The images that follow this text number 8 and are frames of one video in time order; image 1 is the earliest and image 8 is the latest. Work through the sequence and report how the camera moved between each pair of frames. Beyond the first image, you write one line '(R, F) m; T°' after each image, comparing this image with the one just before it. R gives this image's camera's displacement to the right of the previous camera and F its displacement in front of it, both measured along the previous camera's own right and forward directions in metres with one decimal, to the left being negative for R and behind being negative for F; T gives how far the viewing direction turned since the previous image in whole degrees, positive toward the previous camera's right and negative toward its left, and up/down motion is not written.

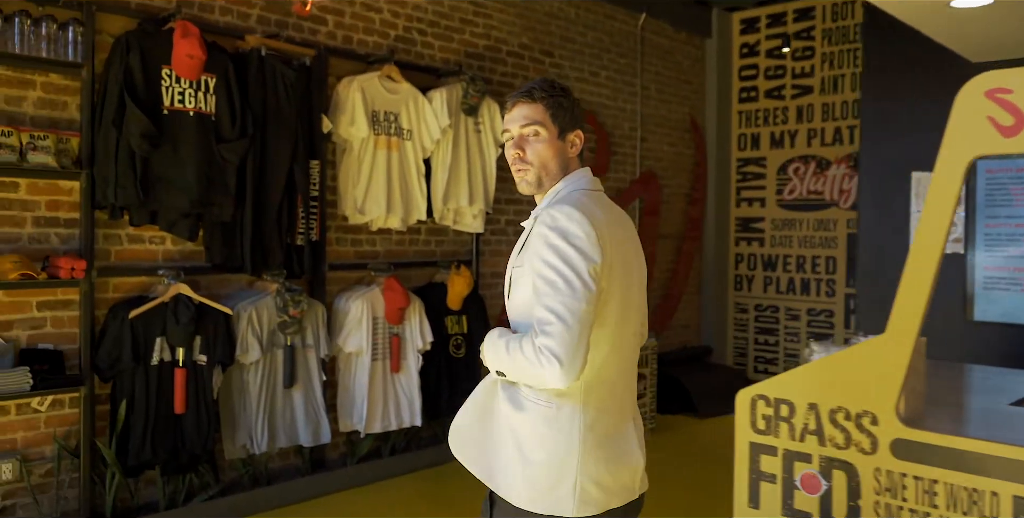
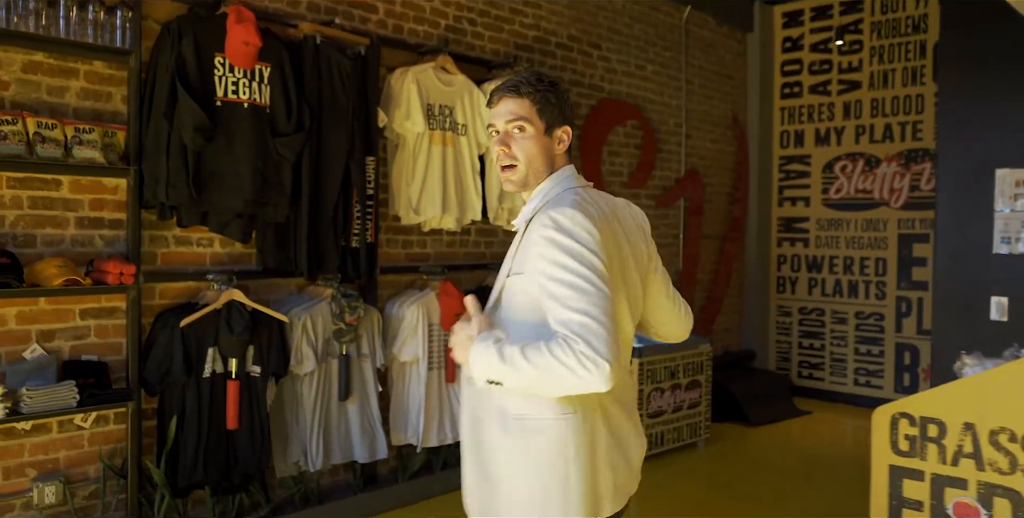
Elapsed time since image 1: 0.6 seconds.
(-0.3, +0.3) m; 0°
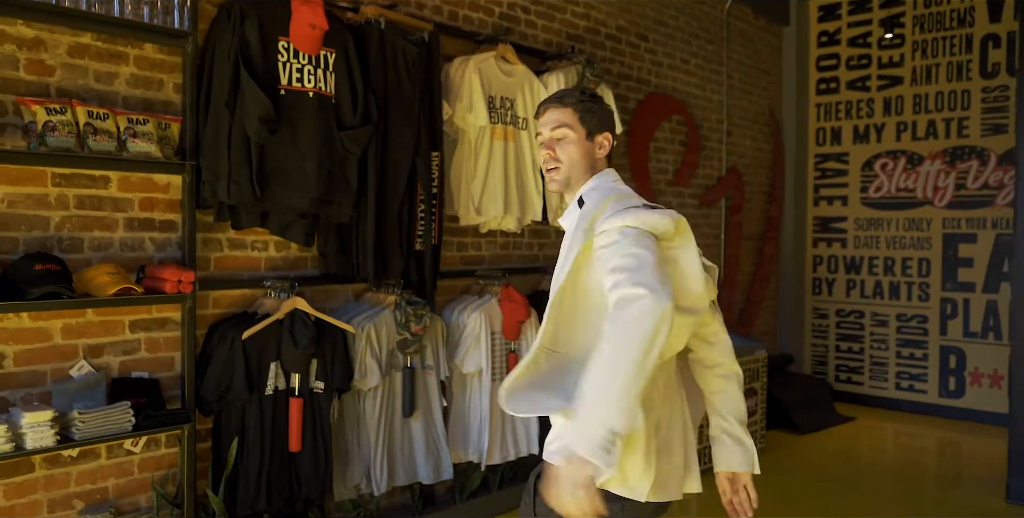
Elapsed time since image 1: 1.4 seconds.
(-0.4, +0.3) m; +2°
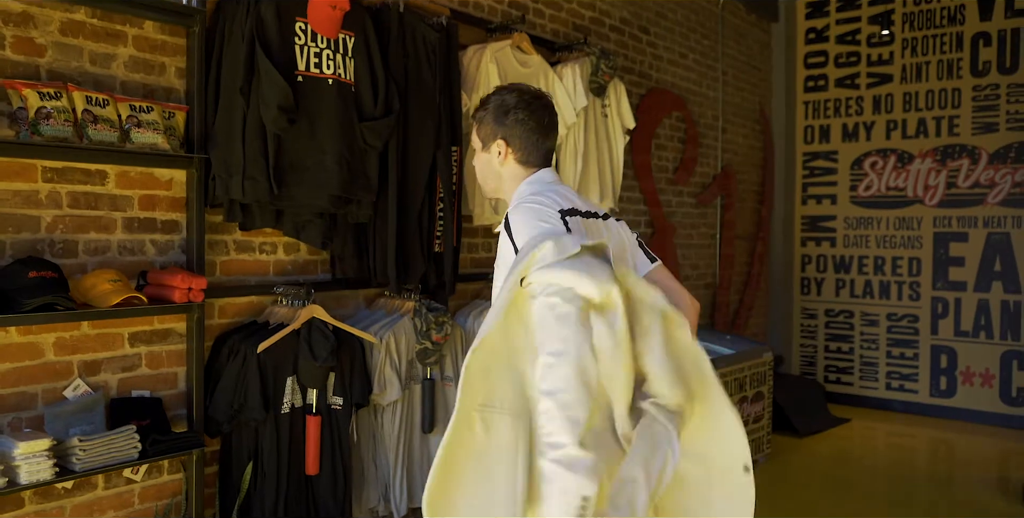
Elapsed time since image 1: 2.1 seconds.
(-0.3, +0.2) m; +4°
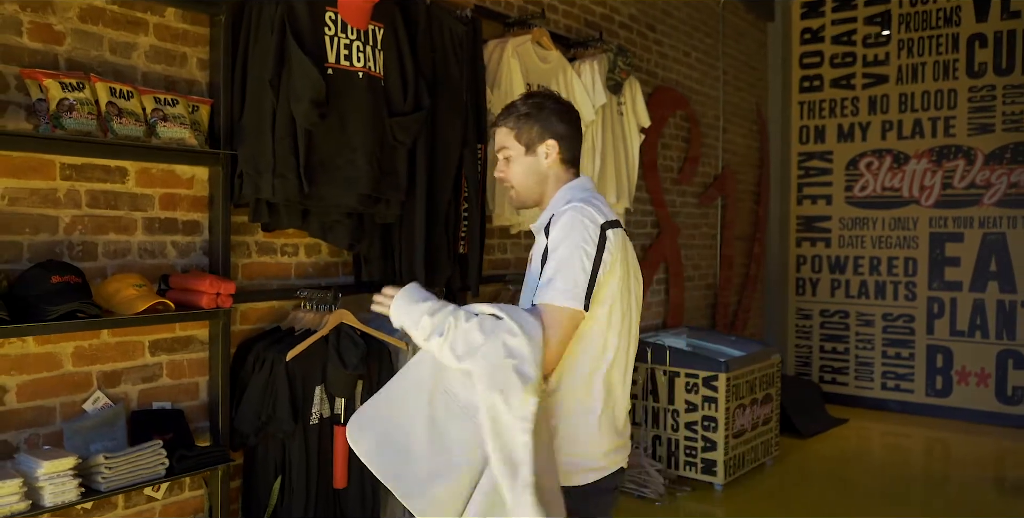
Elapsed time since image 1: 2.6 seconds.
(-0.2, +0.1) m; +2°
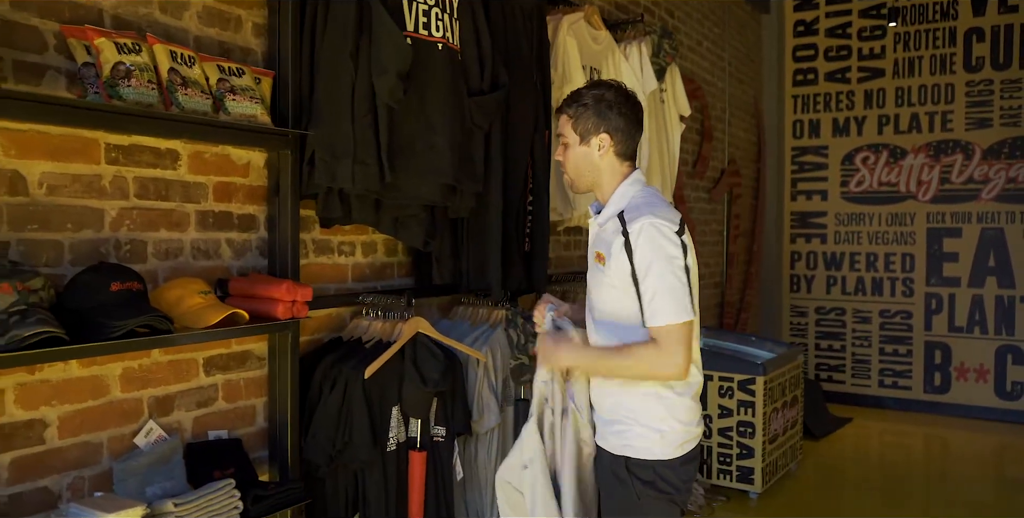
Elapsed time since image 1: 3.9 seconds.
(-0.5, +0.3) m; +5°
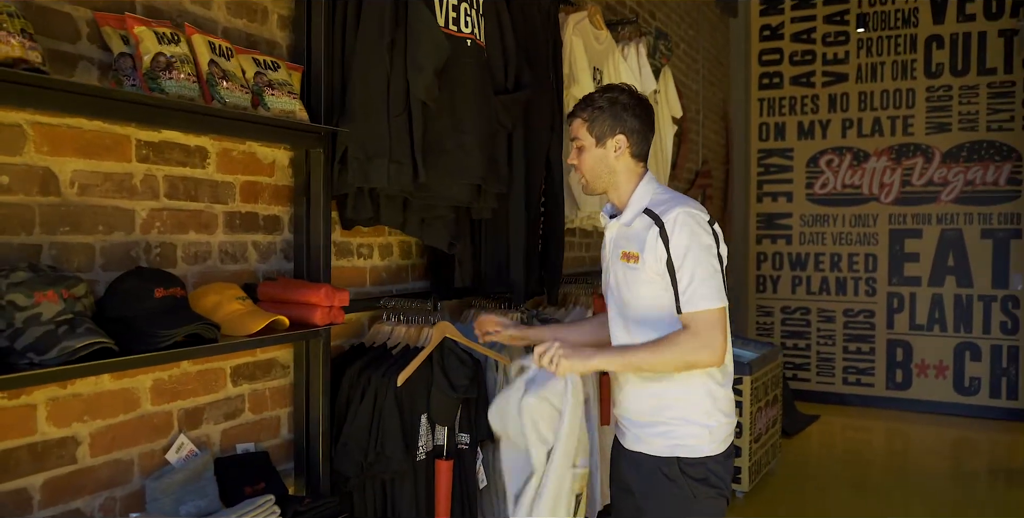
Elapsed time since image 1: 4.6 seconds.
(-0.2, +0.1) m; +4°
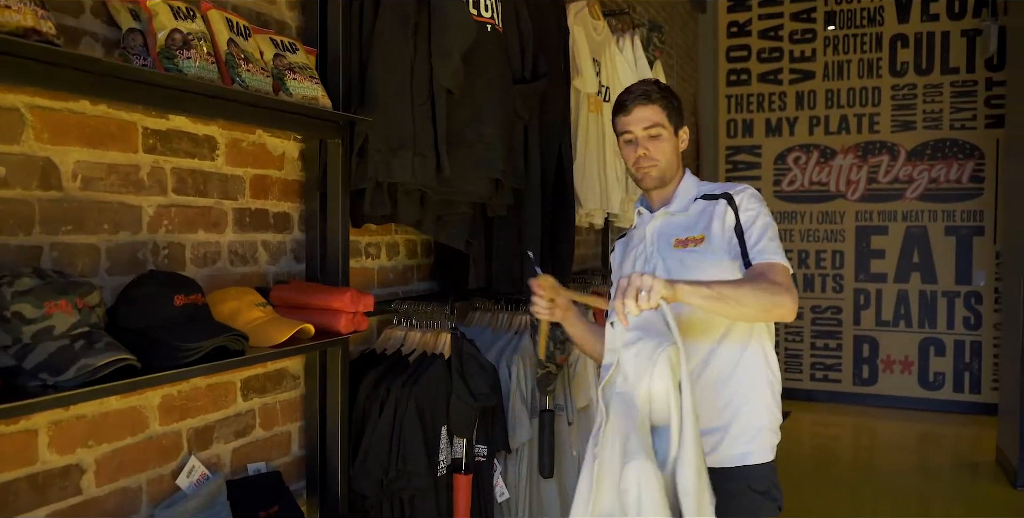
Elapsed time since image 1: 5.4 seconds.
(-0.2, +0.1) m; +4°
